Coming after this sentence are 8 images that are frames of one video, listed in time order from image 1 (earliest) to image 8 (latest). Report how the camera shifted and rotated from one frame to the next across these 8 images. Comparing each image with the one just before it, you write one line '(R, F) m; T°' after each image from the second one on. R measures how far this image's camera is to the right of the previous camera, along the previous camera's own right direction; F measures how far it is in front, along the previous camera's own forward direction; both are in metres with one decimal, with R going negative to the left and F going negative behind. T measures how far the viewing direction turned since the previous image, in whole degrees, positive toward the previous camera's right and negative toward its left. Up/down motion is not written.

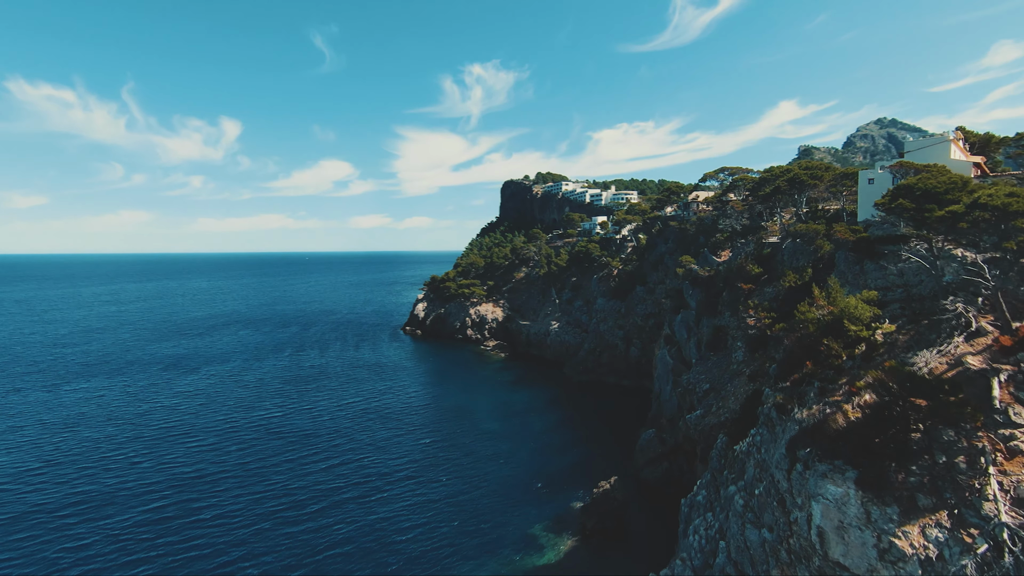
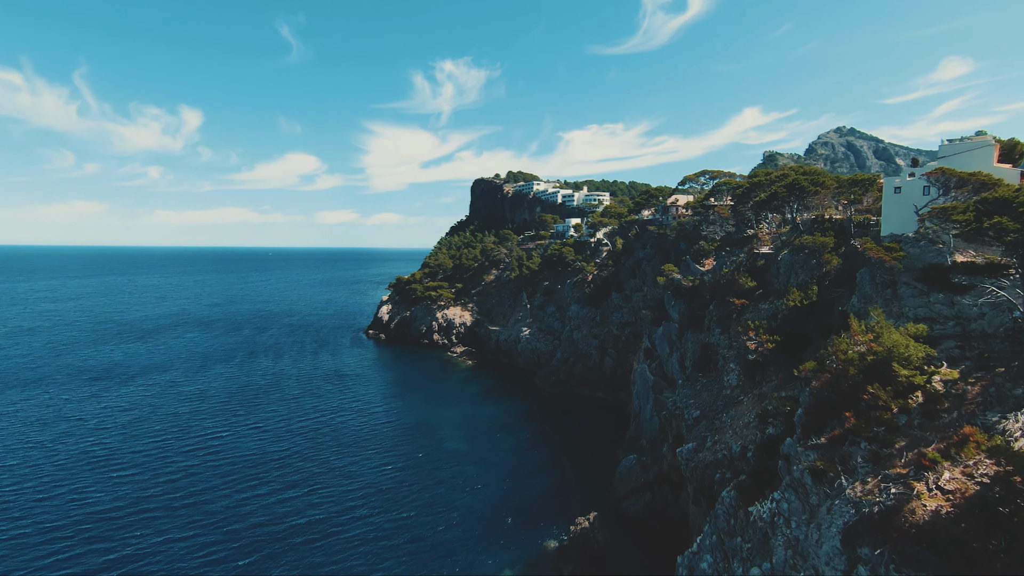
(0.0, +4.5) m; +3°
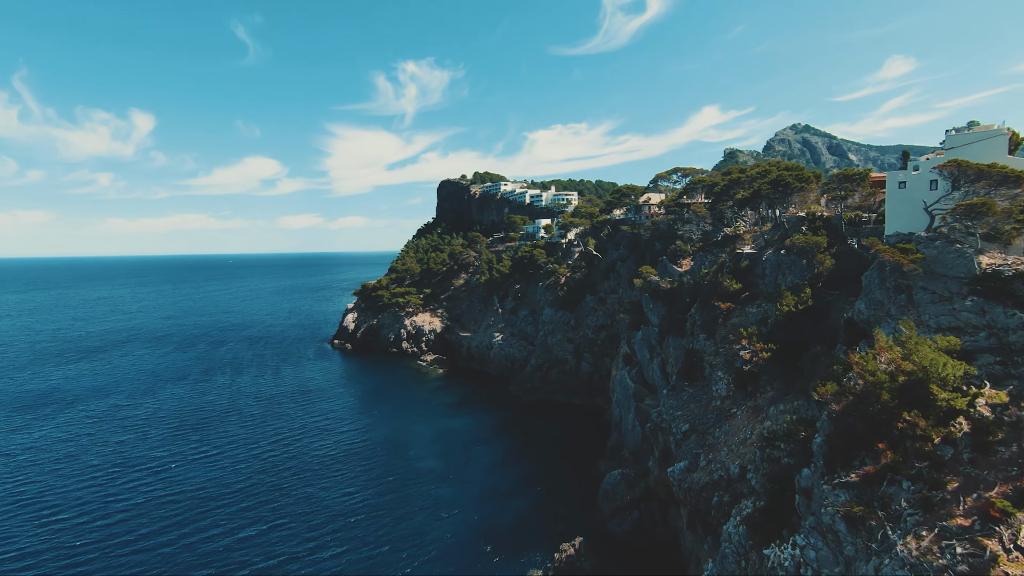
(-0.1, +2.8) m; +3°
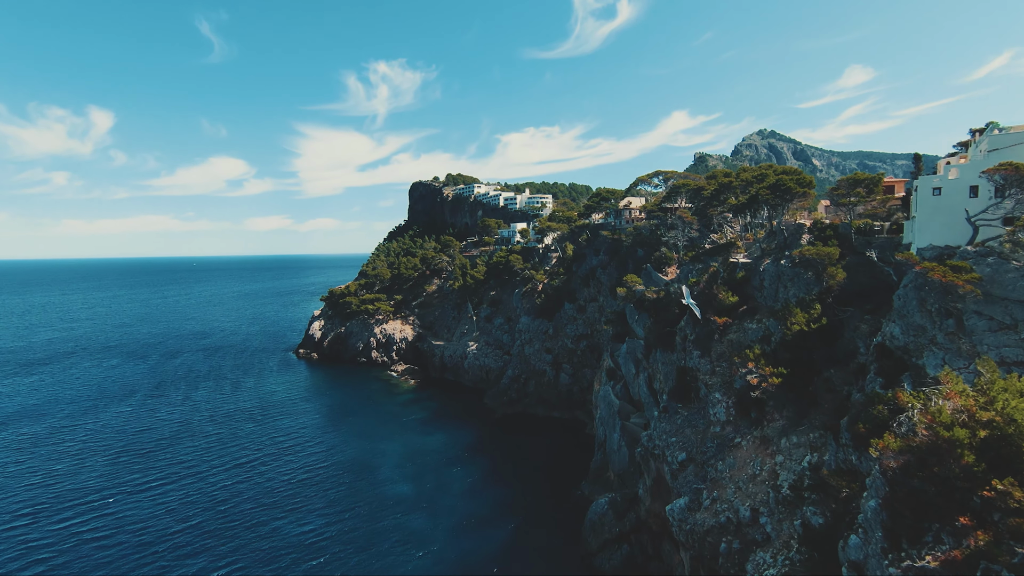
(-0.3, +3.4) m; +3°
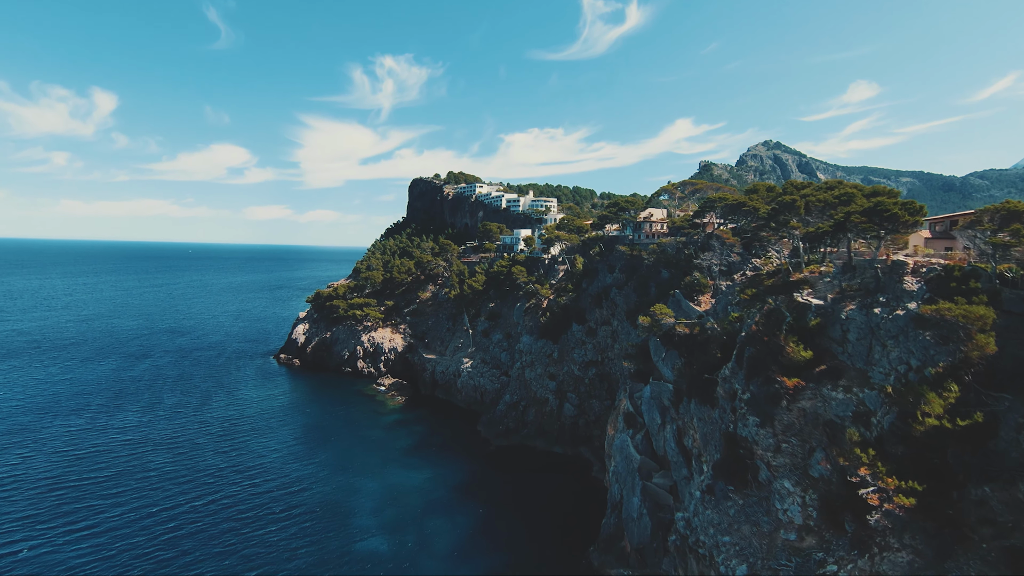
(-0.7, +7.3) m; 0°
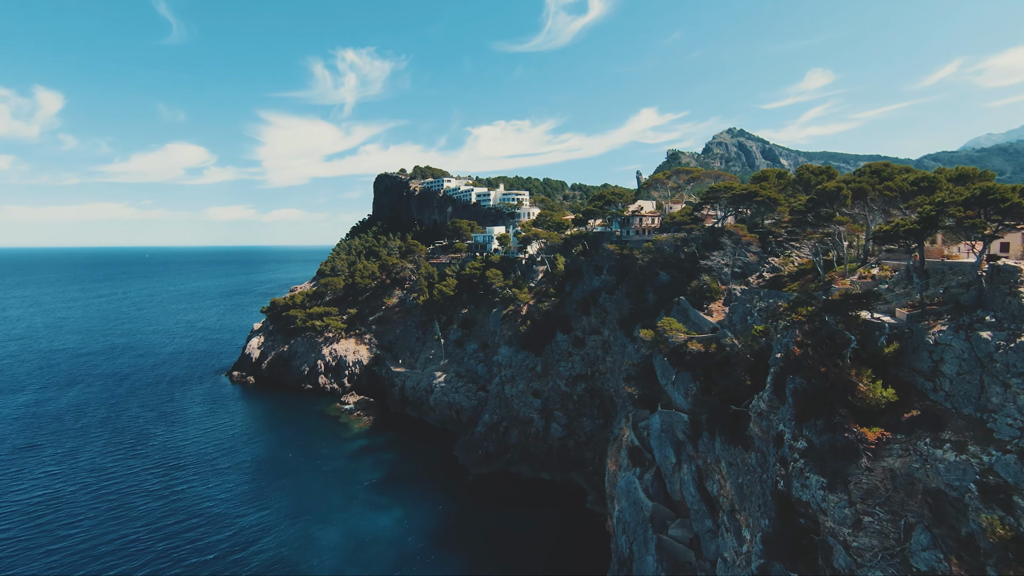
(-0.3, +6.9) m; +3°
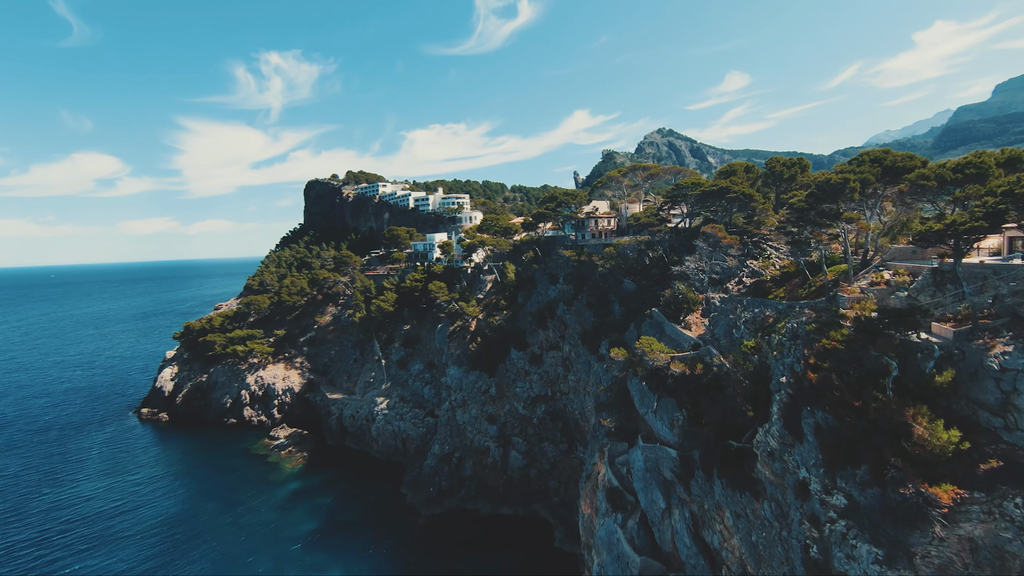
(-0.3, +5.4) m; +6°
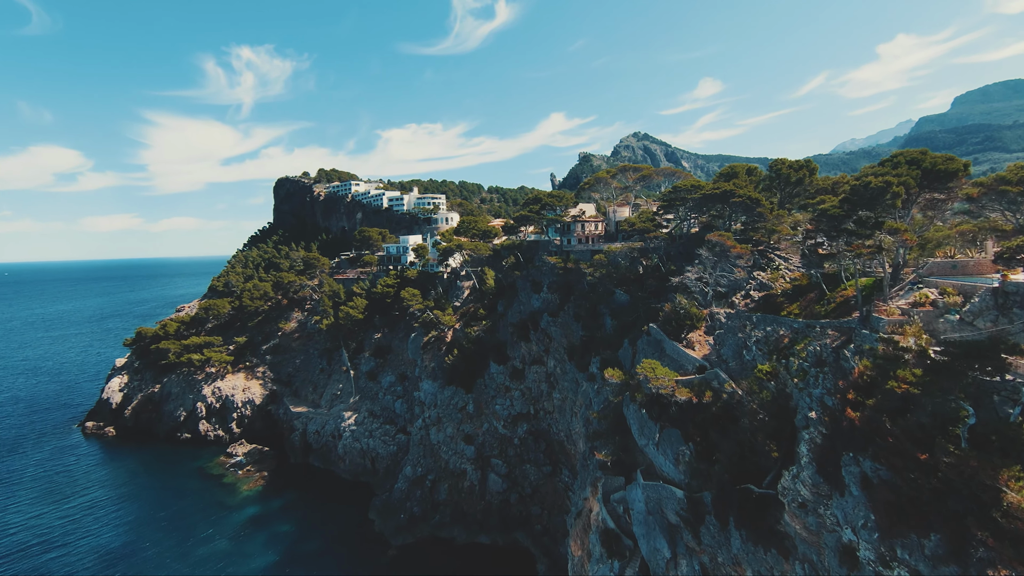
(-0.4, +3.6) m; +3°
